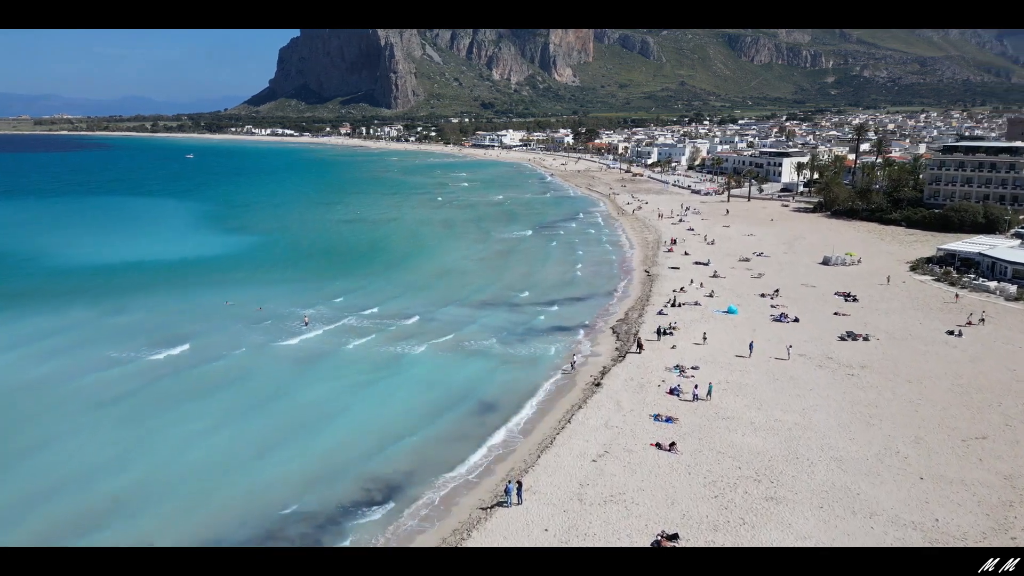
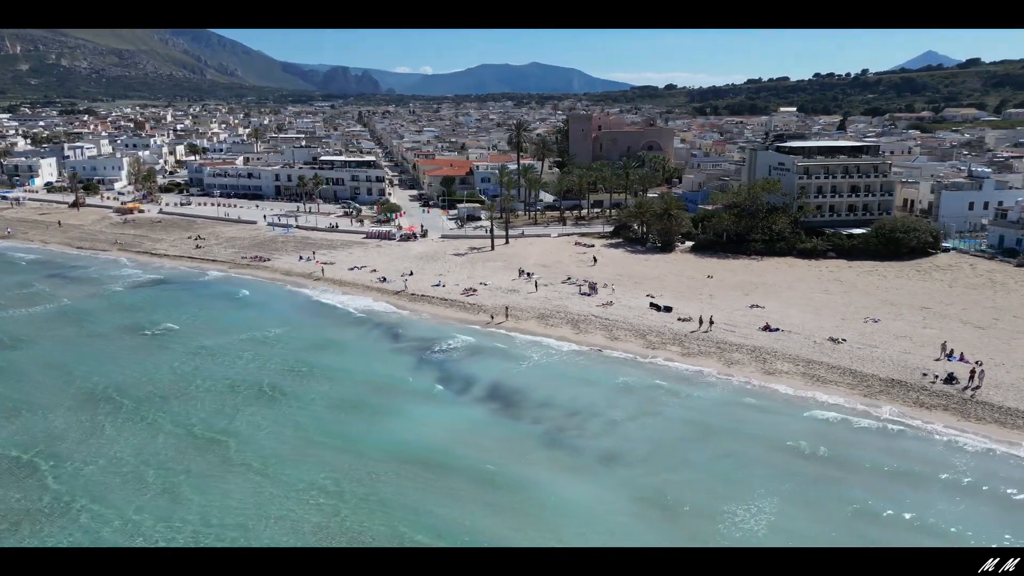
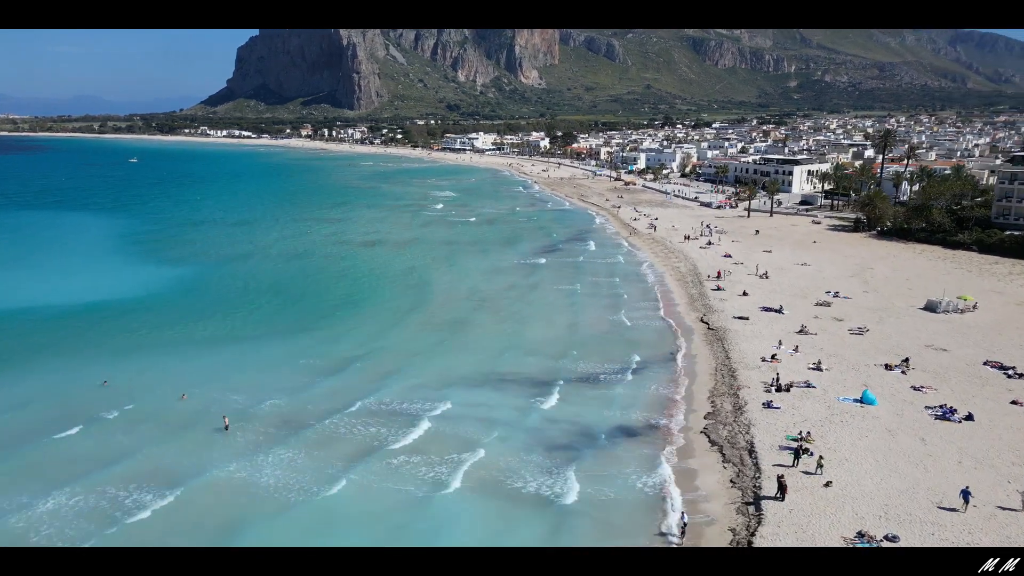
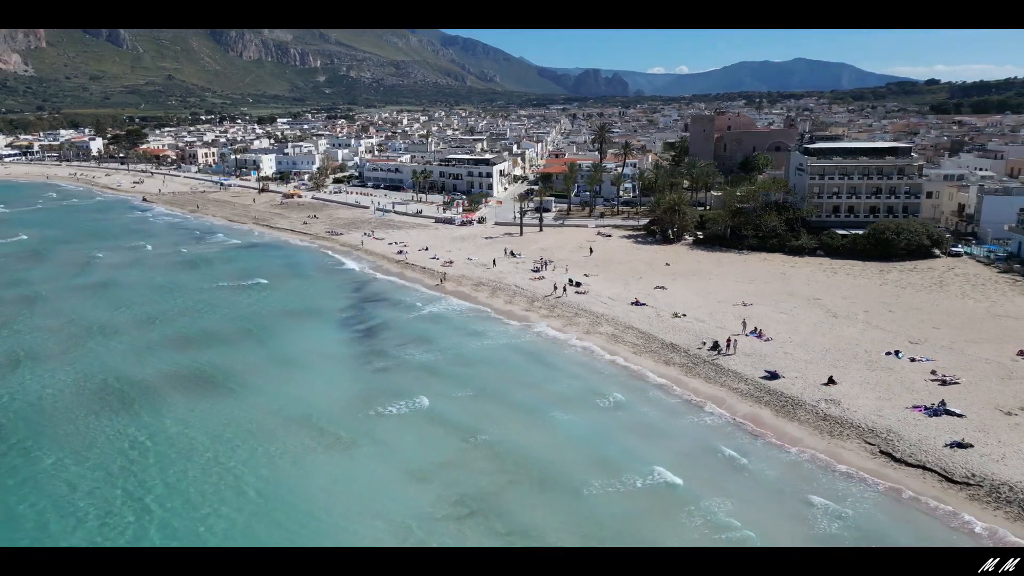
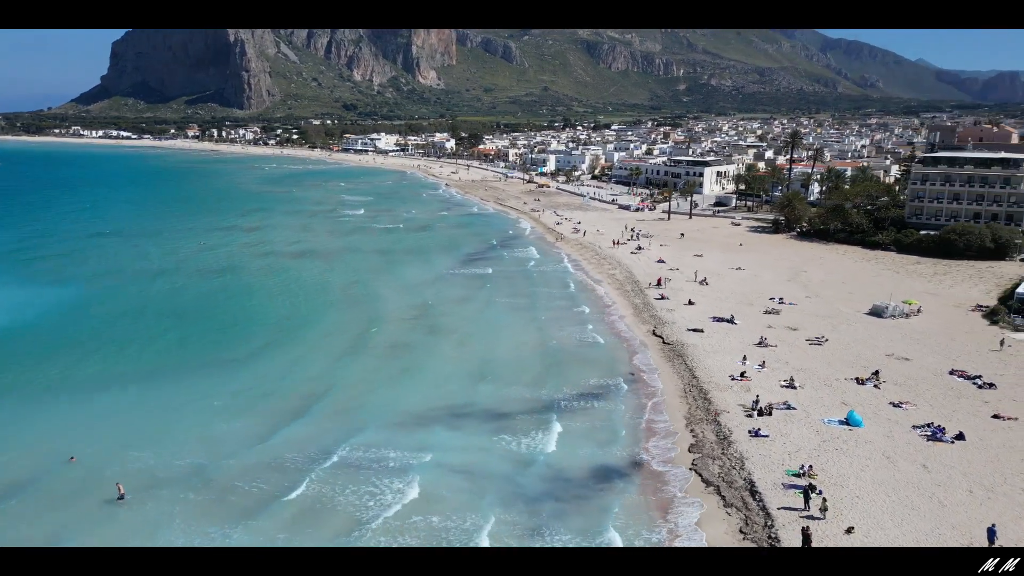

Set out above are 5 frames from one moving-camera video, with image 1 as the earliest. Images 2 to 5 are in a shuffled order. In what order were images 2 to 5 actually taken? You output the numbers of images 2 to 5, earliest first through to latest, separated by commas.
3, 5, 4, 2
